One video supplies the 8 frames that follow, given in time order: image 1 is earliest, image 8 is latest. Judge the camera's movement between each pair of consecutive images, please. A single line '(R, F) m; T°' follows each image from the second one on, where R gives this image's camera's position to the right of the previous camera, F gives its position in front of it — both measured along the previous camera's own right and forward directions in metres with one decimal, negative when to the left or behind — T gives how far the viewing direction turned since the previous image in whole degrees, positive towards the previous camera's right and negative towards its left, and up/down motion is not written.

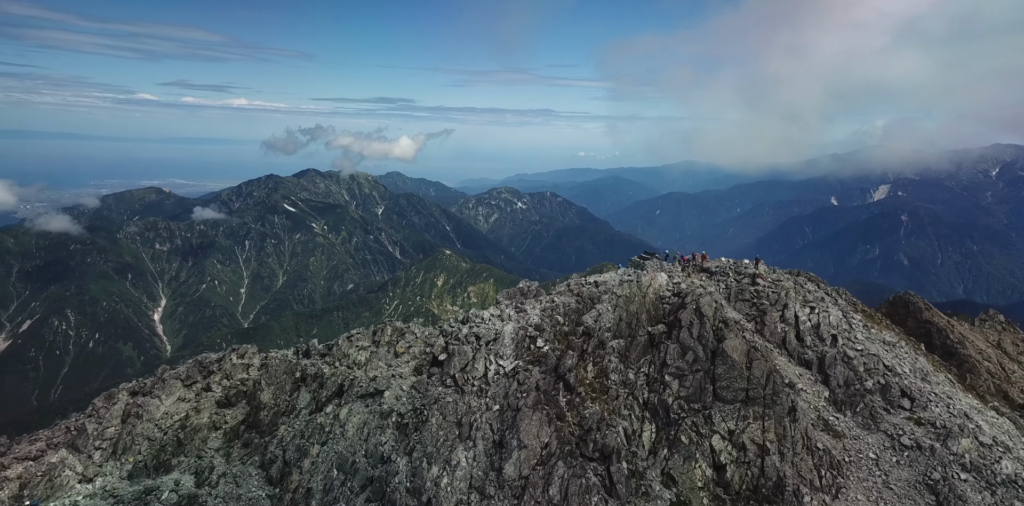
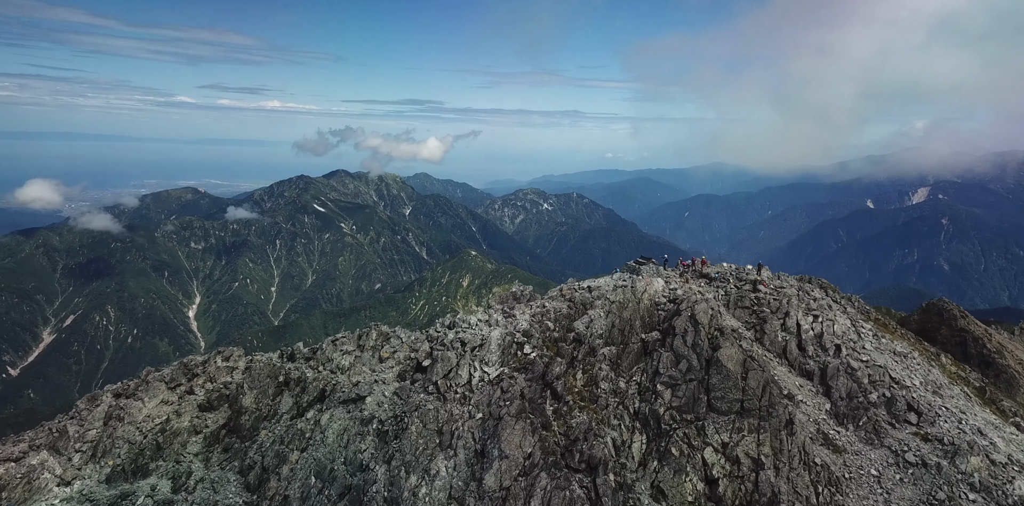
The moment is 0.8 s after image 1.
(+3.6, +1.9) m; -2°
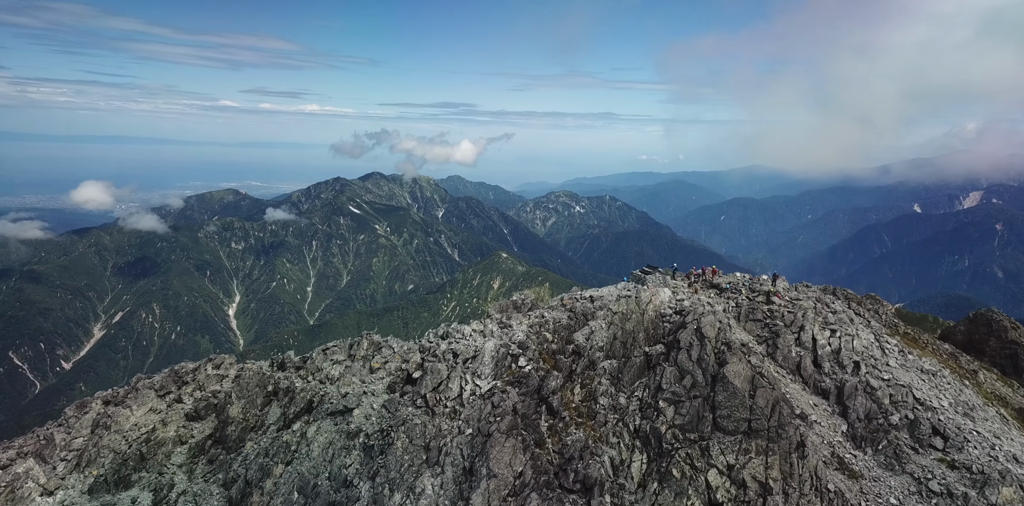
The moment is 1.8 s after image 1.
(+3.2, +2.9) m; -2°
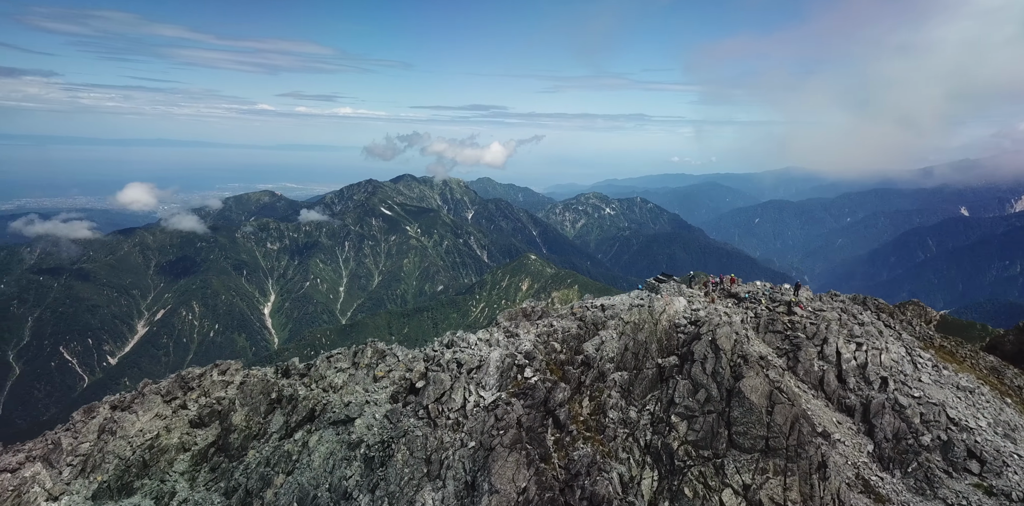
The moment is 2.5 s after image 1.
(+1.9, +2.0) m; -2°
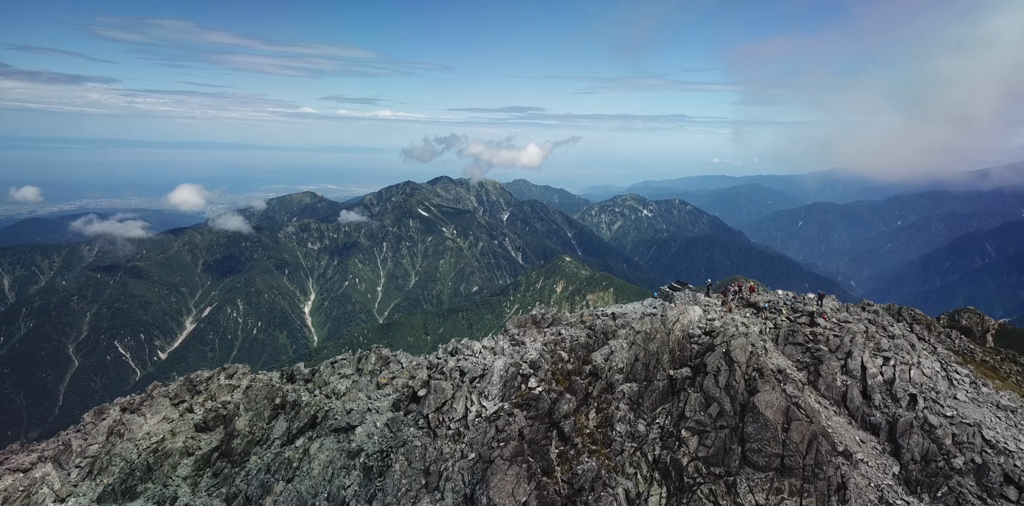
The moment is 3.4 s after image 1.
(+2.6, +1.8) m; -3°
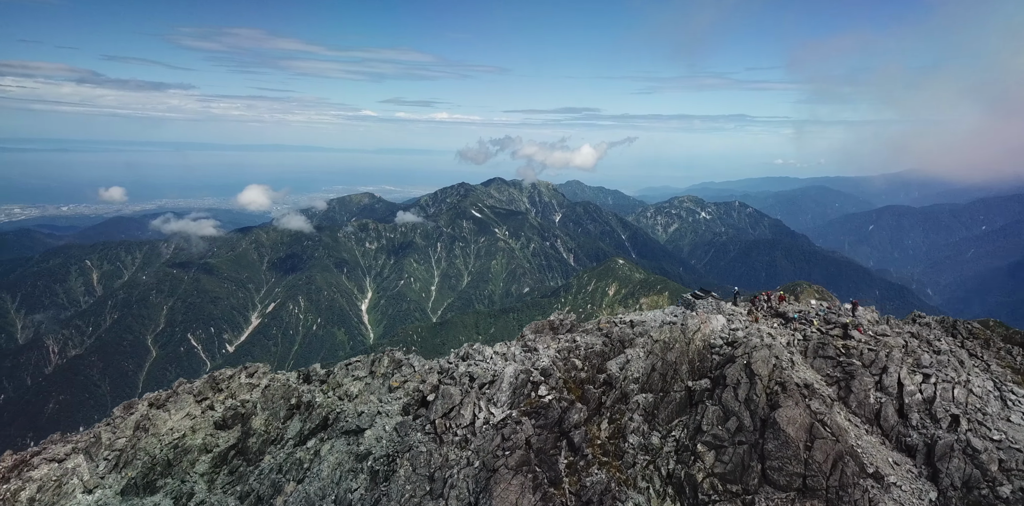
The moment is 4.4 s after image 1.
(+3.5, +1.2) m; -4°
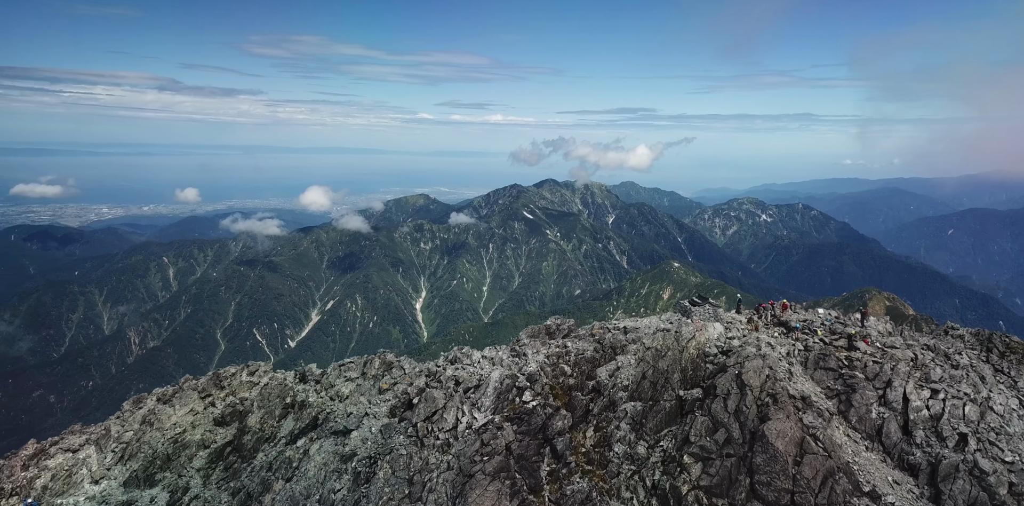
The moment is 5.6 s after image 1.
(+5.7, +0.5) m; -4°
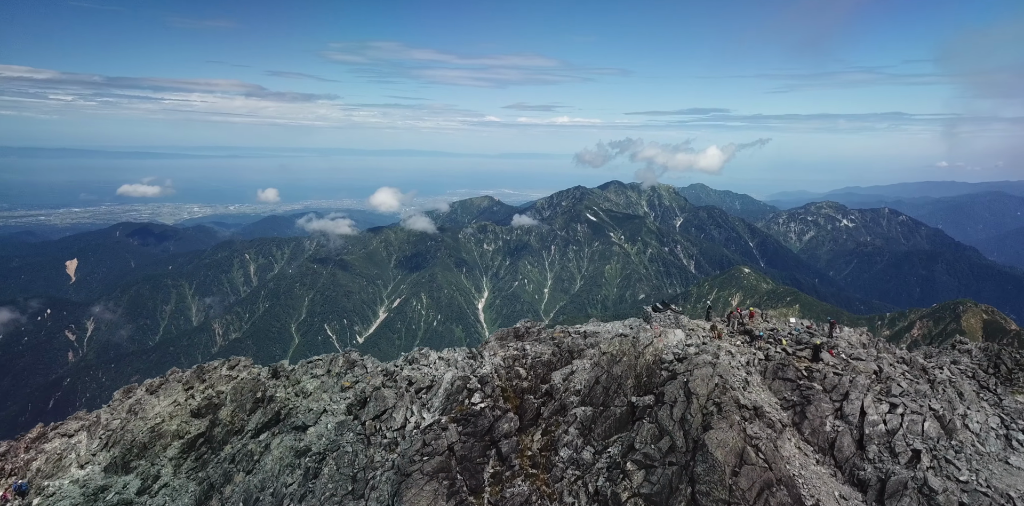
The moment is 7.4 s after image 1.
(+9.7, -0.4) m; -4°
